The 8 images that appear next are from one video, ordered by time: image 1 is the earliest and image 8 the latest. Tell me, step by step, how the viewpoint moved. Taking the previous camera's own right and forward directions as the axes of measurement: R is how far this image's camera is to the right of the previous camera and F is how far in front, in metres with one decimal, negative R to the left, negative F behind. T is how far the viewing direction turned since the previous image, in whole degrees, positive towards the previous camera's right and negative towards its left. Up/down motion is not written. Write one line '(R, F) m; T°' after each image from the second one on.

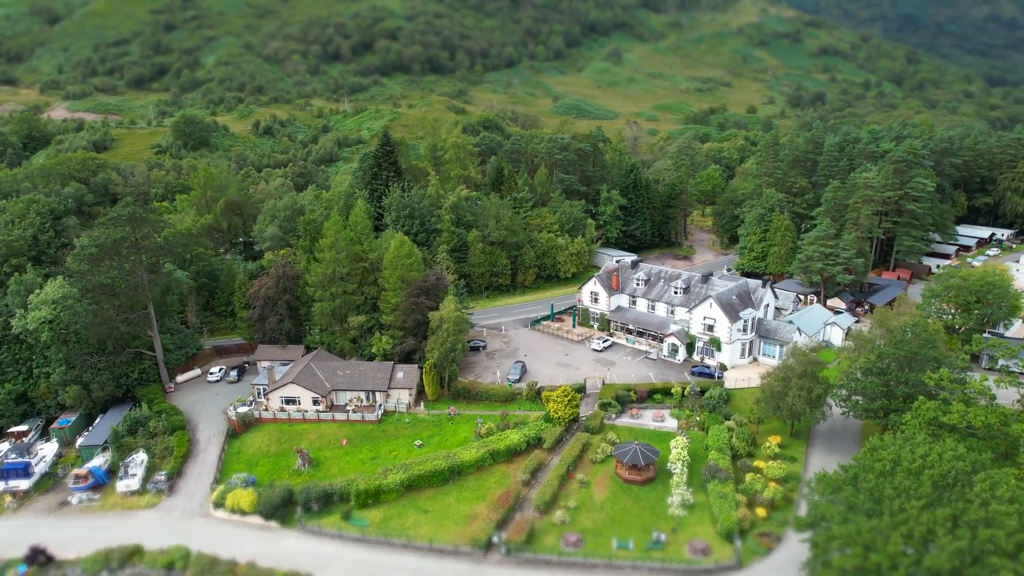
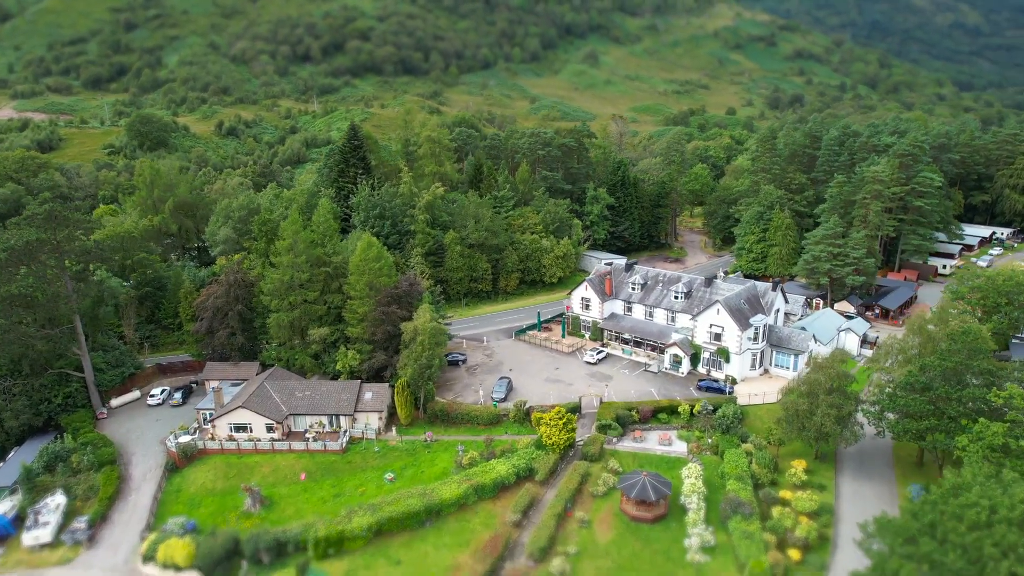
(-0.6, +7.3) m; +2°
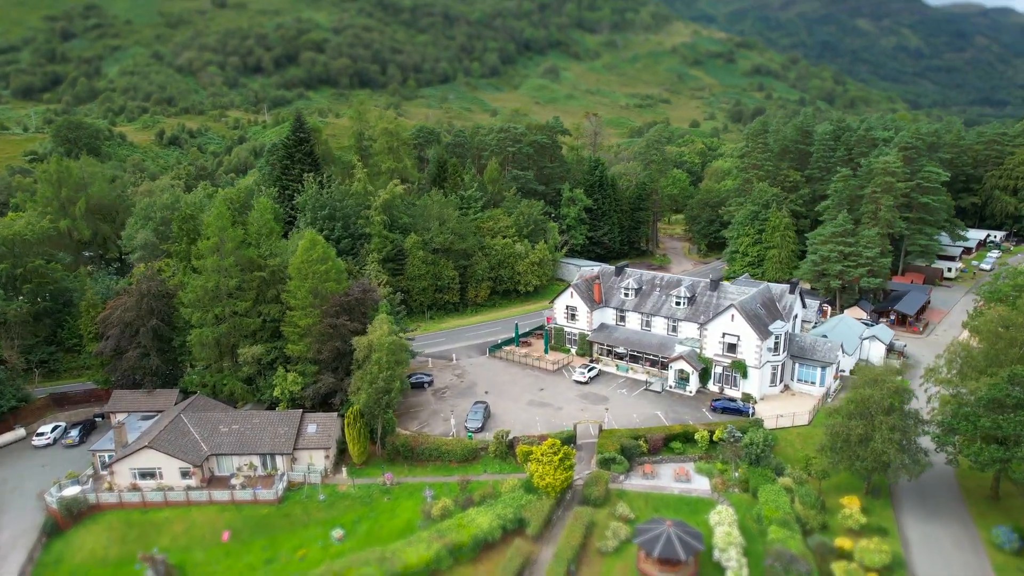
(-1.0, +9.6) m; +3°
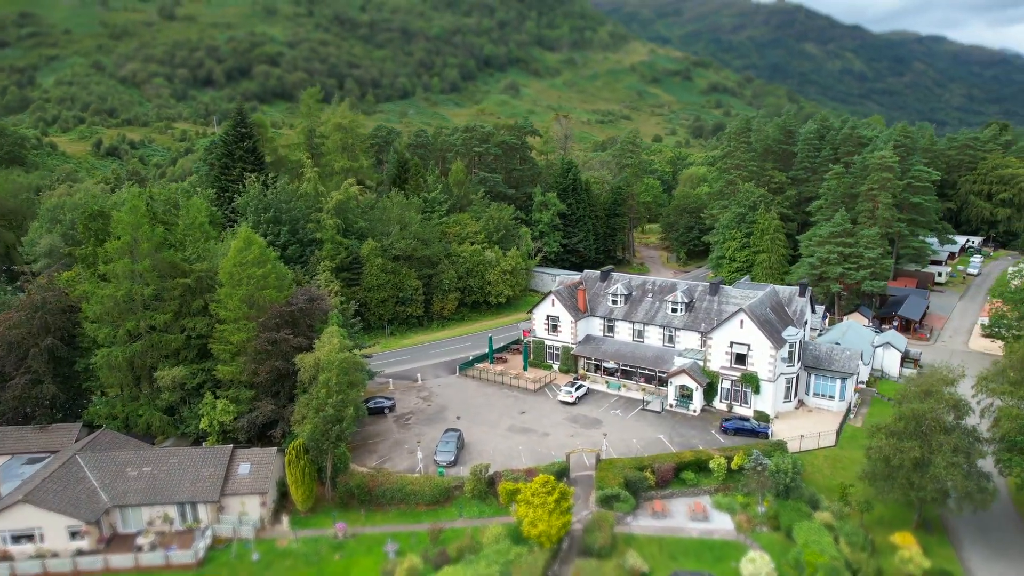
(-0.9, +7.1) m; +3°
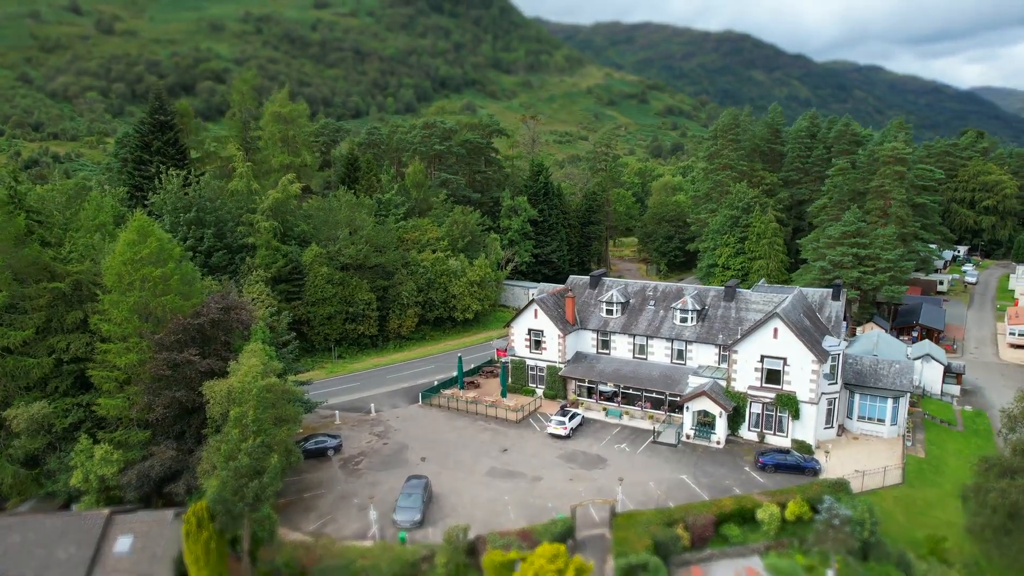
(-1.1, +8.8) m; +4°
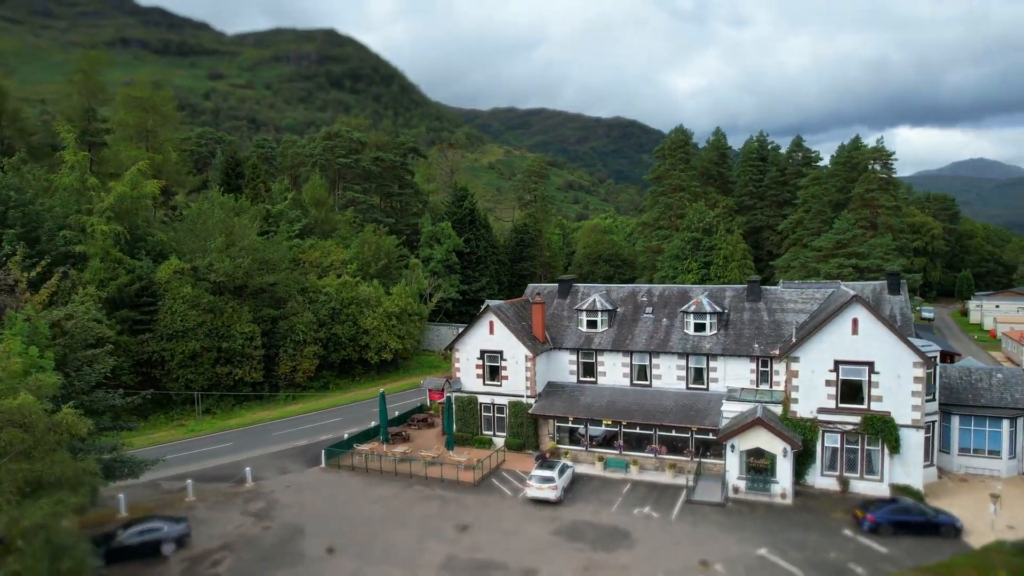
(-1.9, +12.3) m; +8°
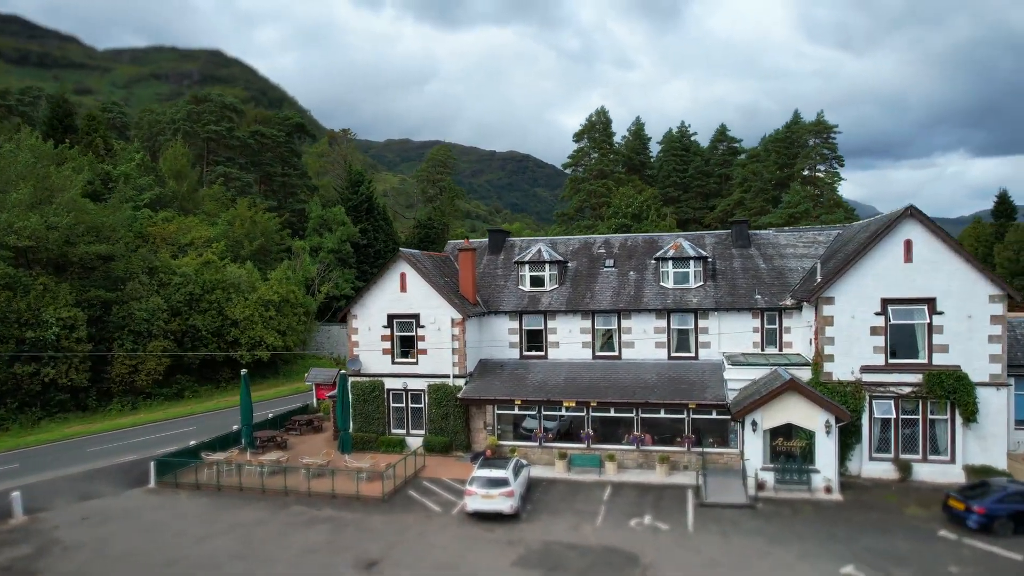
(-0.7, +8.0) m; +9°
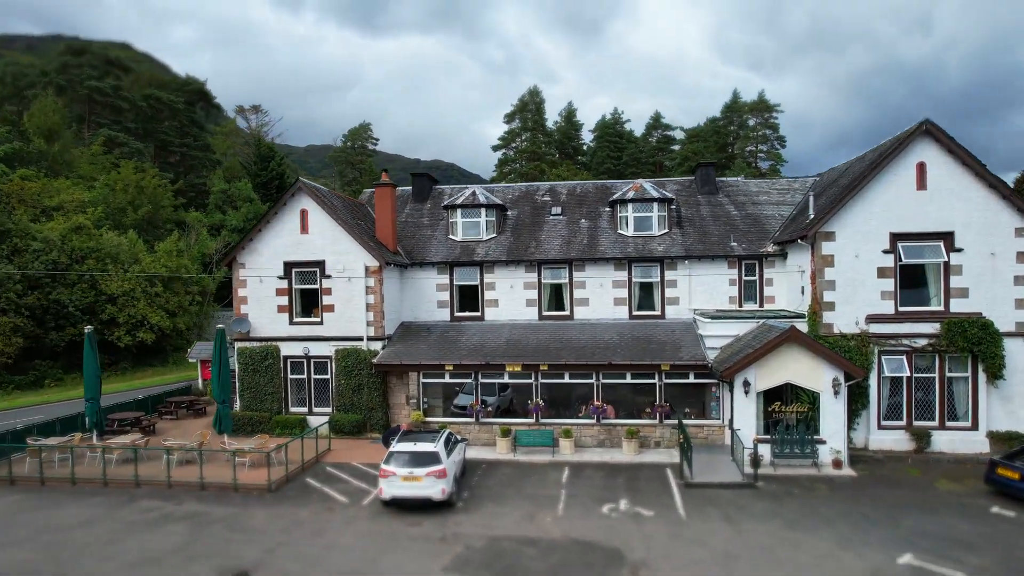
(-0.1, +3.9) m; +6°
